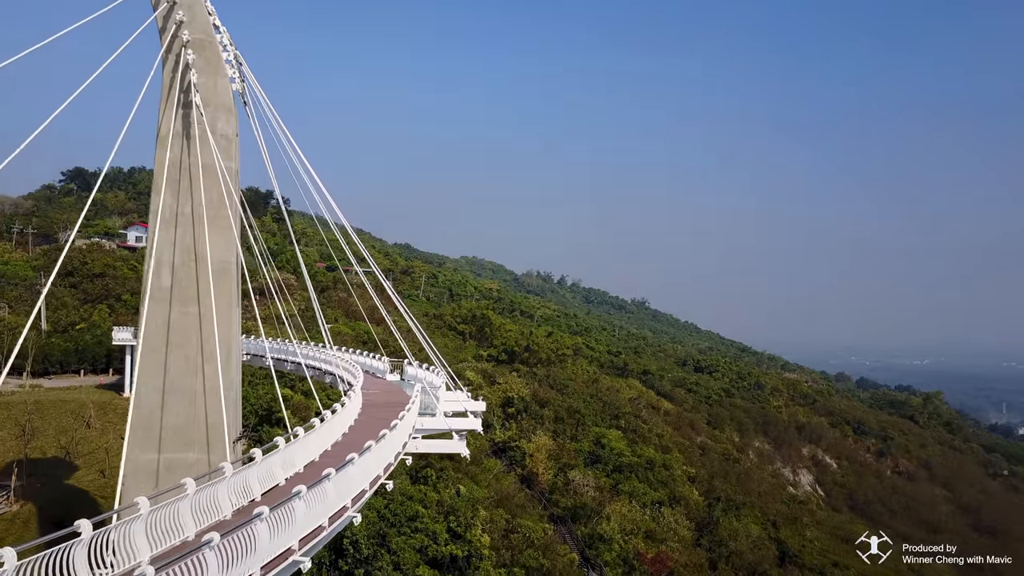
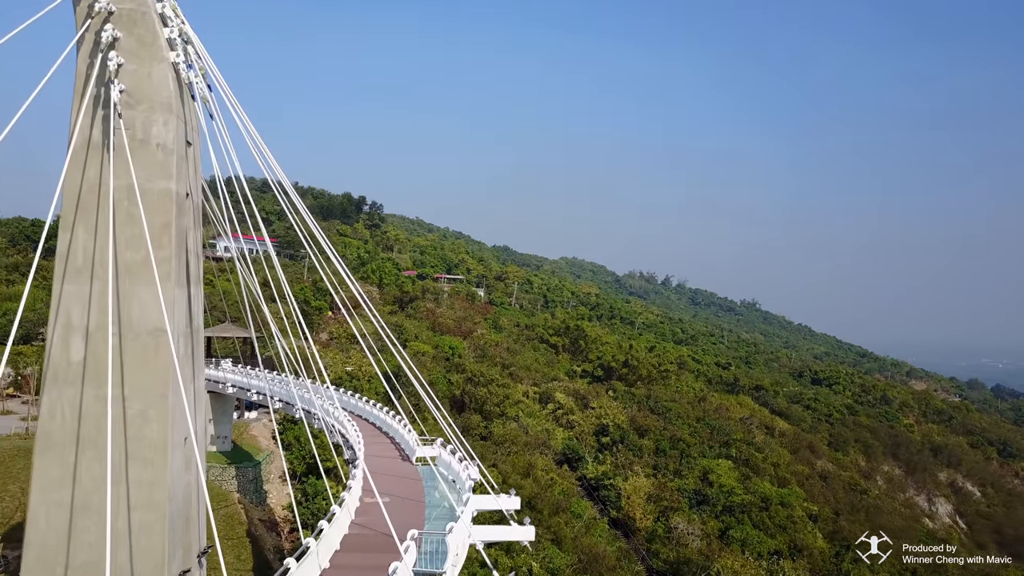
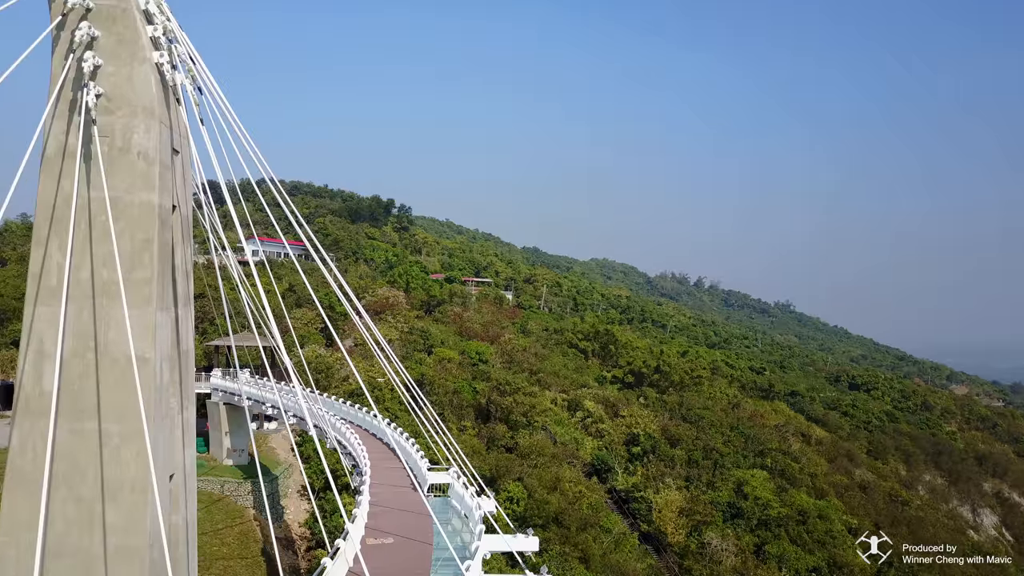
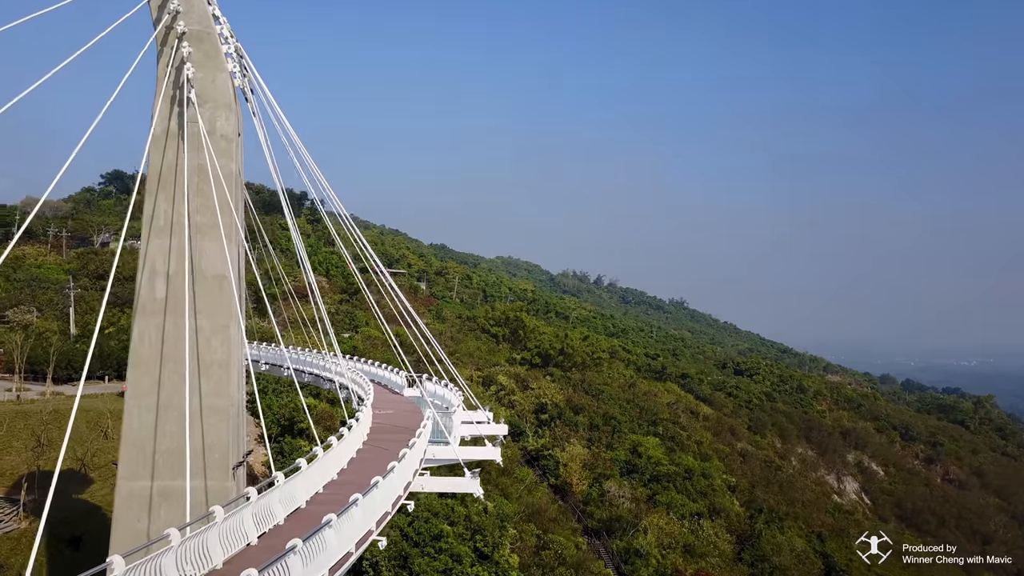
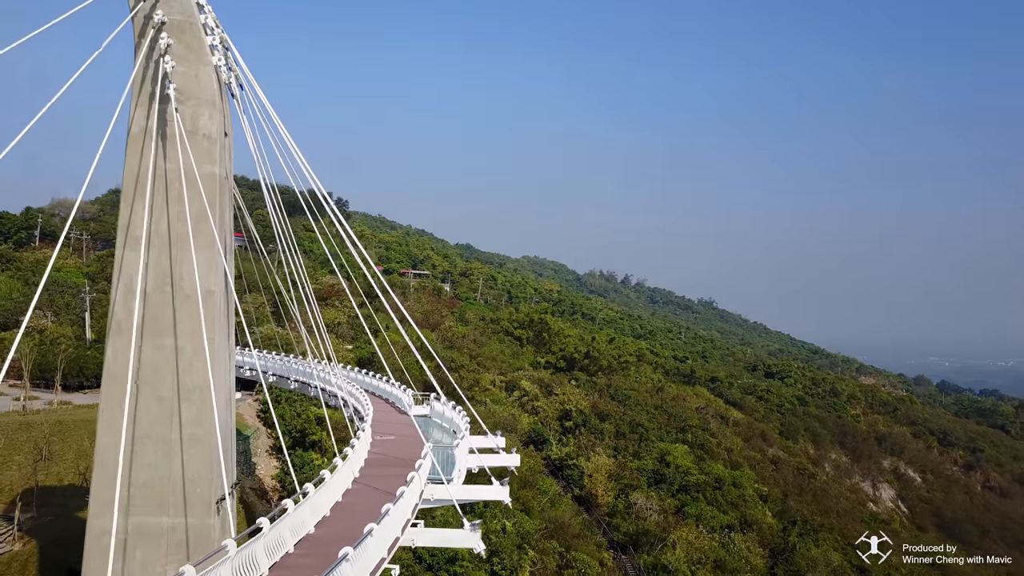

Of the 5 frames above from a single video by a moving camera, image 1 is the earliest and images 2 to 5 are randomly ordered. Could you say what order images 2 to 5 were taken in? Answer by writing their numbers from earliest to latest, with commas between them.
4, 5, 2, 3
